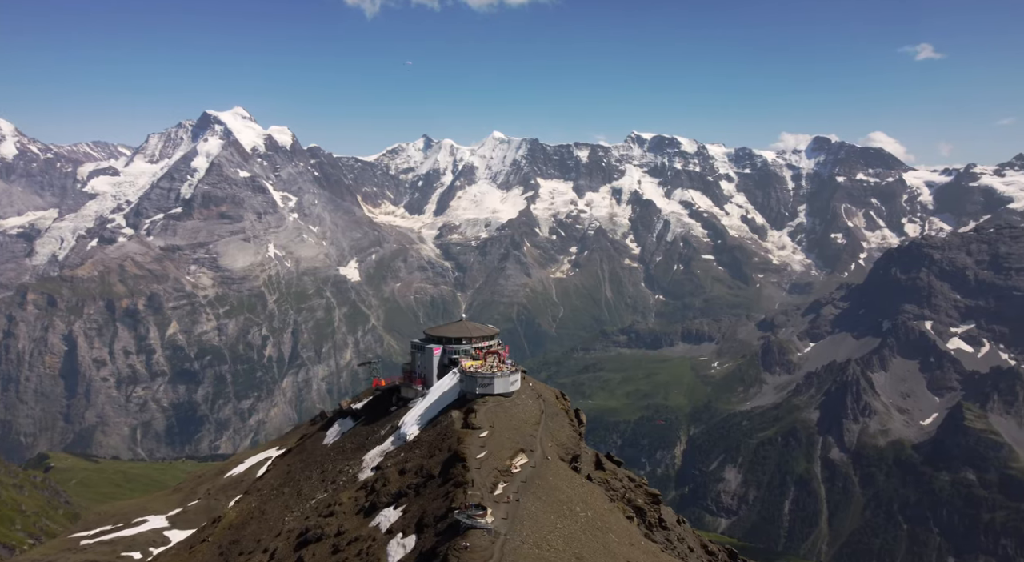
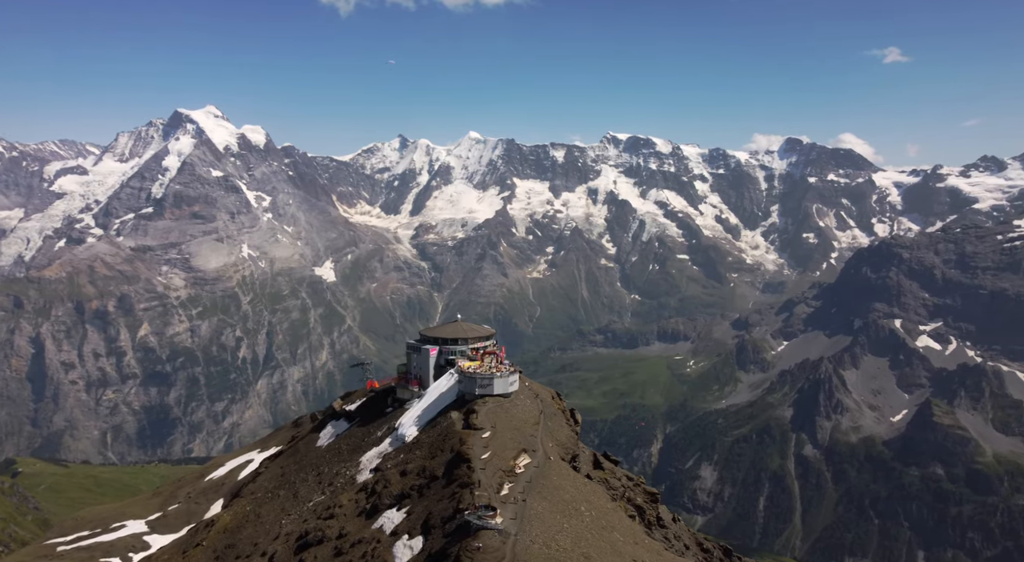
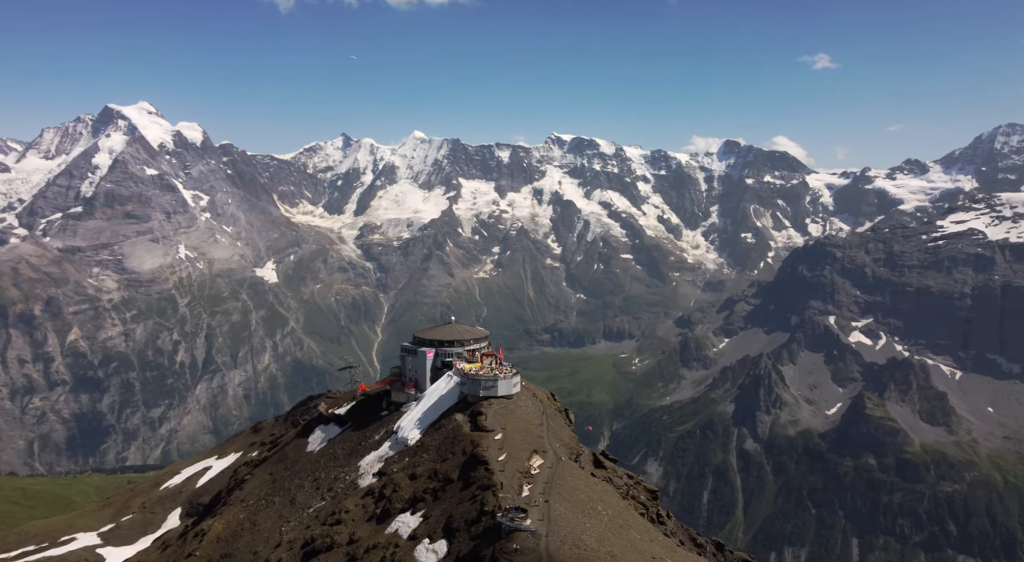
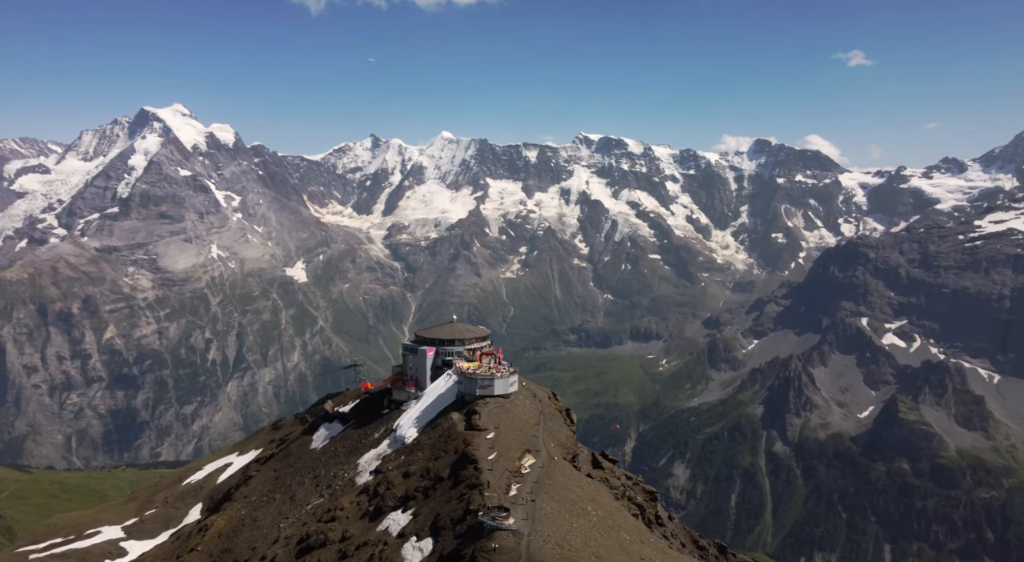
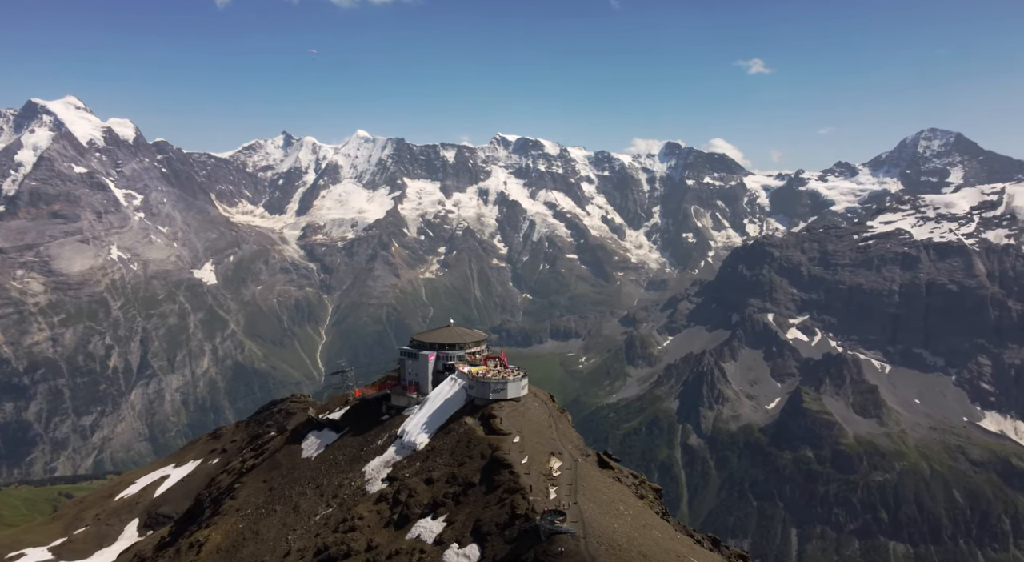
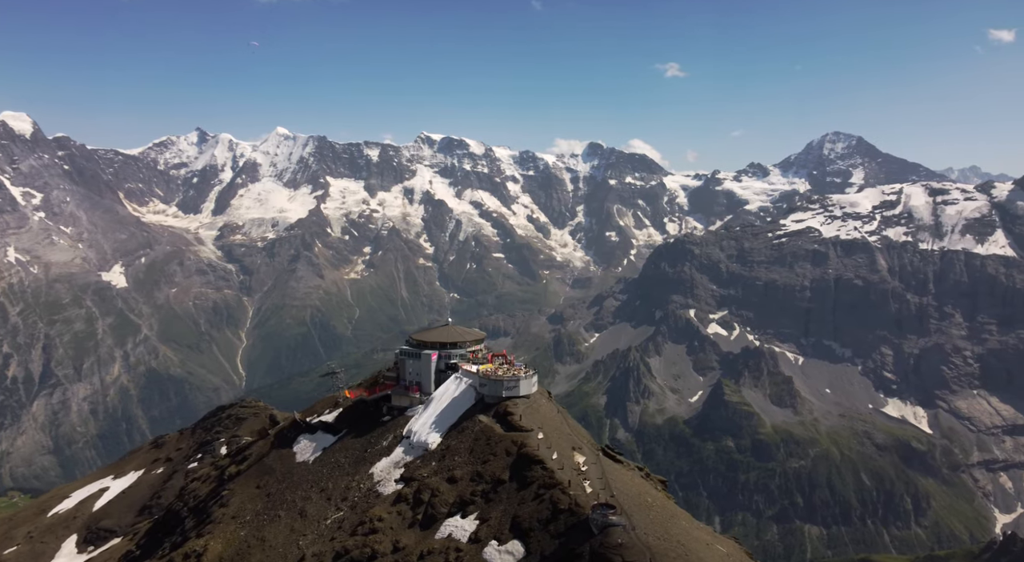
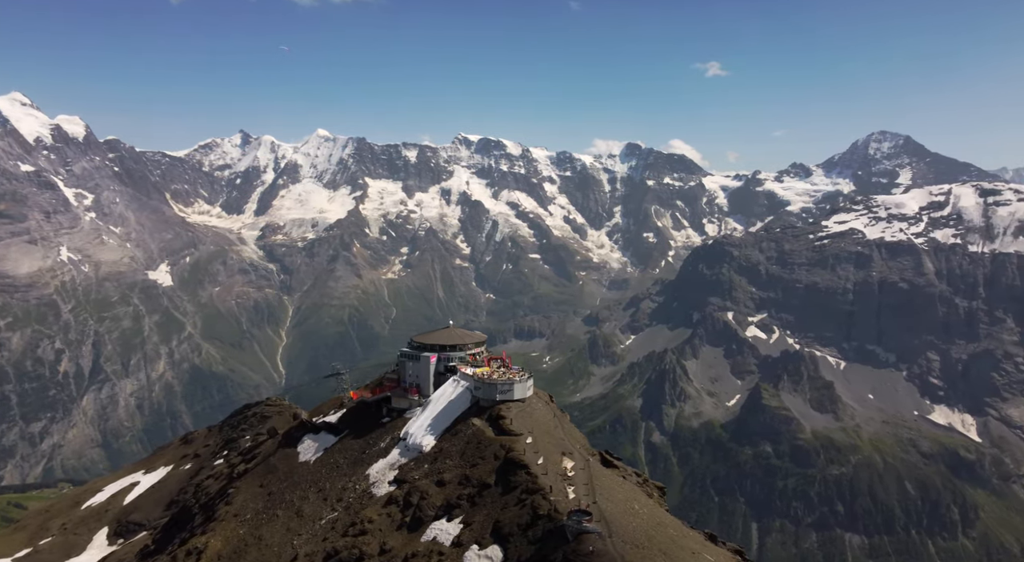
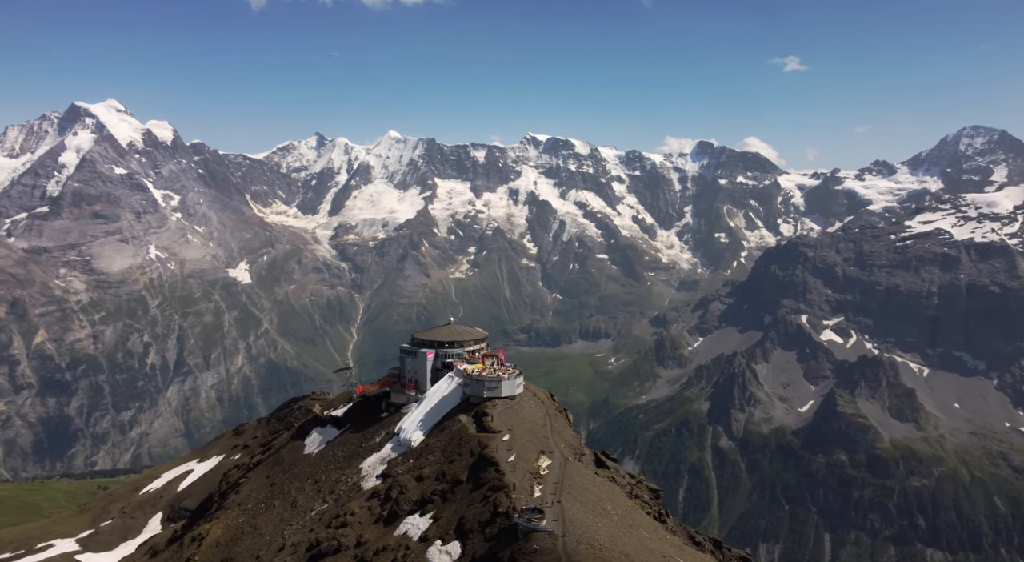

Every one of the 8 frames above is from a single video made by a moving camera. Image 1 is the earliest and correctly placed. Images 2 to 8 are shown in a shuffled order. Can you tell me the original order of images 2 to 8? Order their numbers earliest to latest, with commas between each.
2, 4, 3, 8, 5, 7, 6
